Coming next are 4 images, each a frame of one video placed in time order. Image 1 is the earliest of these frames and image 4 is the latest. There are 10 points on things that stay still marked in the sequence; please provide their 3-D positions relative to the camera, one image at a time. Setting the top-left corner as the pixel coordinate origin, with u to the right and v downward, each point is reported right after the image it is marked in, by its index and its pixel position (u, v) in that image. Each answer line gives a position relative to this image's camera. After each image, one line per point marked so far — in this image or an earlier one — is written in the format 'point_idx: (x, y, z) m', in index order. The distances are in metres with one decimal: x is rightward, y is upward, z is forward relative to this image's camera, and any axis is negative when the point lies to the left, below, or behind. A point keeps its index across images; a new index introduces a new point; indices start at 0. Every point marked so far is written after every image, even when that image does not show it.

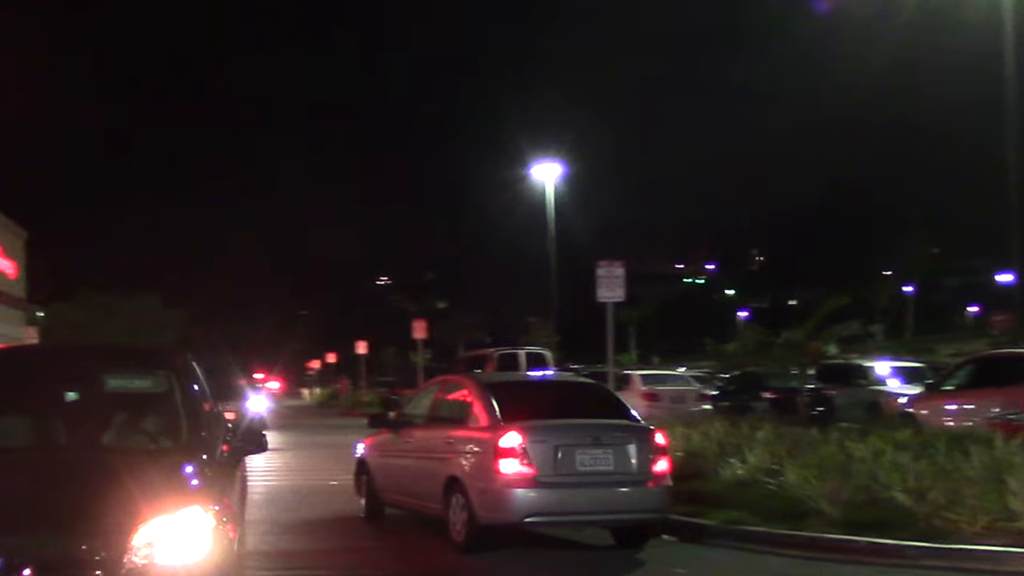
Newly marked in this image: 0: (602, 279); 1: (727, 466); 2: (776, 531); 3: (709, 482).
0: (+1.1, +0.1, +16.4) m
1: (+2.2, -1.9, +14.4) m
2: (+2.2, -2.1, +11.7) m
3: (+2.0, -2.0, +14.3) m
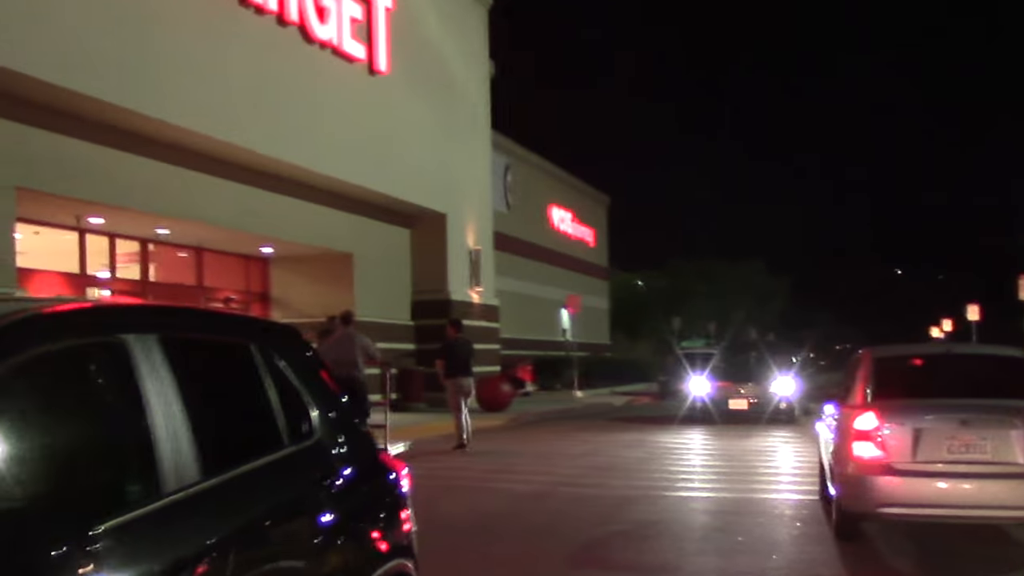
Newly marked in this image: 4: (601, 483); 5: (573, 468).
0: (+5.5, +0.7, +10.1) m
1: (+5.7, -1.3, +7.8) m
2: (+4.5, -1.6, +5.3) m
3: (+5.4, -1.4, +7.7) m
4: (+0.8, -1.8, +12.7) m
5: (+0.6, -1.8, +13.6) m
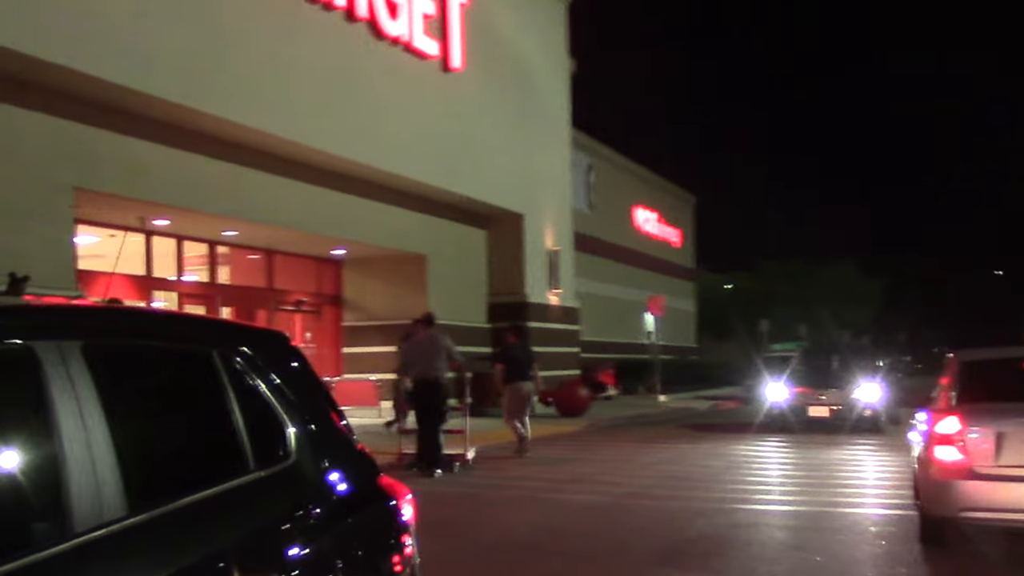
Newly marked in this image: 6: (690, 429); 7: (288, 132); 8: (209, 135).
0: (+5.9, +0.7, +9.1) m
1: (+6.0, -1.3, +6.8) m
2: (+4.6, -1.5, +4.4) m
3: (+5.7, -1.4, +6.7) m
4: (+1.4, -1.8, +12.0) m
5: (+1.3, -1.8, +12.9) m
6: (+2.5, -2.0, +19.6) m
7: (-2.8, +2.0, +17.4) m
8: (-3.6, +1.8, +16.7) m
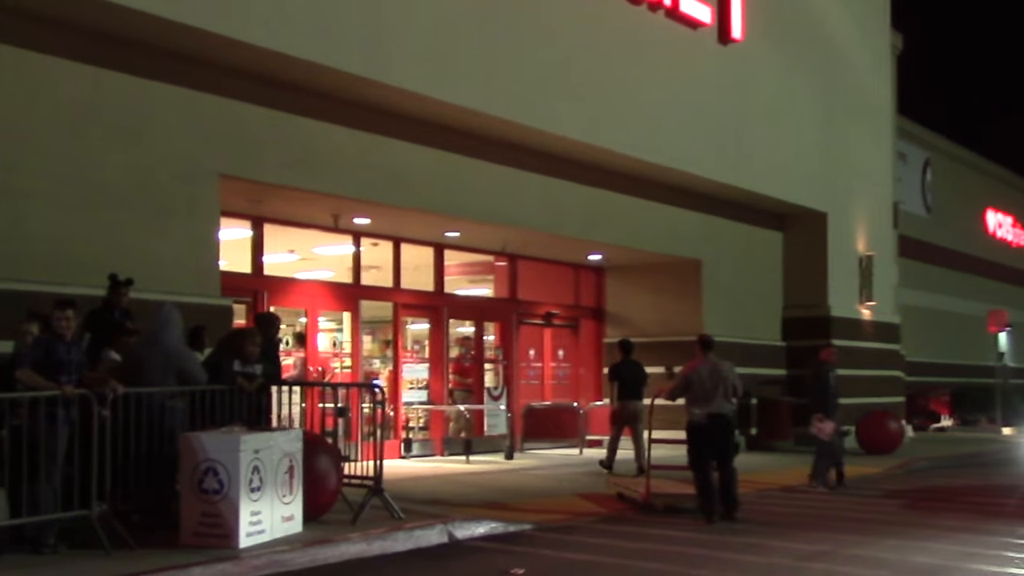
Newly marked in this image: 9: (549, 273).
0: (+6.2, +0.8, +4.4) m
1: (+5.7, -1.2, +2.1) m
2: (+3.8, -1.4, +0.2) m
3: (+5.5, -1.3, +2.2) m
4: (+2.7, -1.8, +8.4) m
5: (+2.8, -1.8, +9.3) m
6: (+5.7, -2.1, +15.4) m
7: (0.0, +1.9, +14.7) m
8: (-0.9, +1.7, +14.2) m
9: (+0.5, +0.2, +18.5) m
